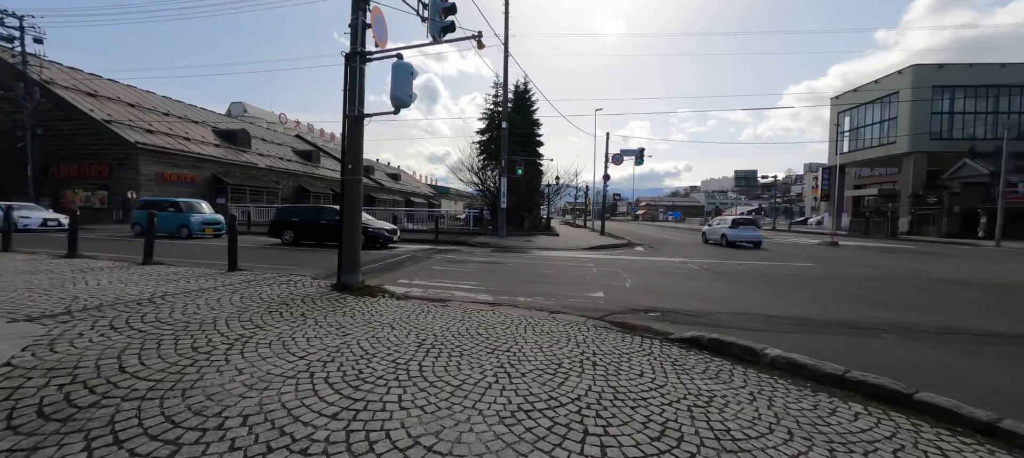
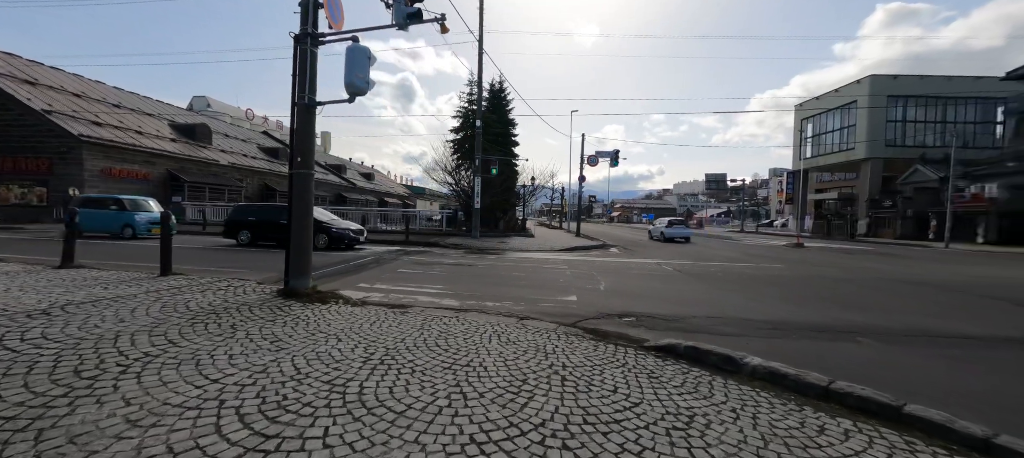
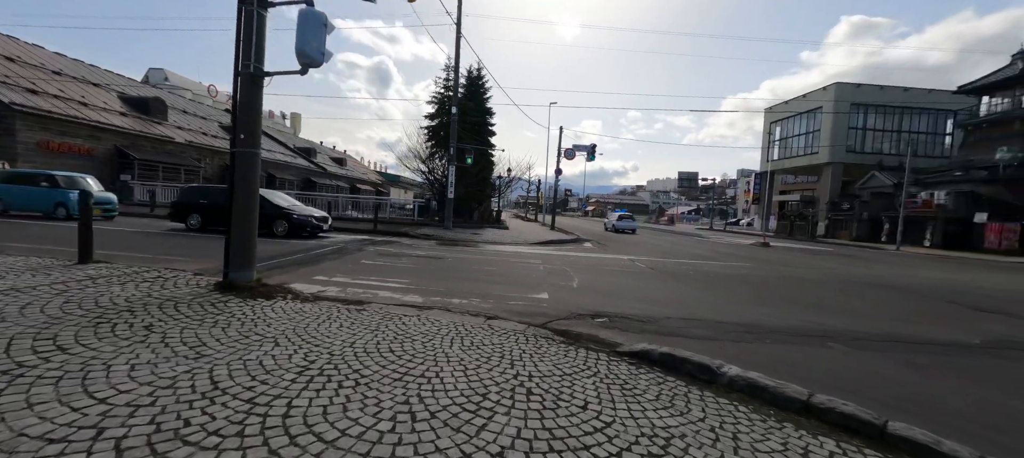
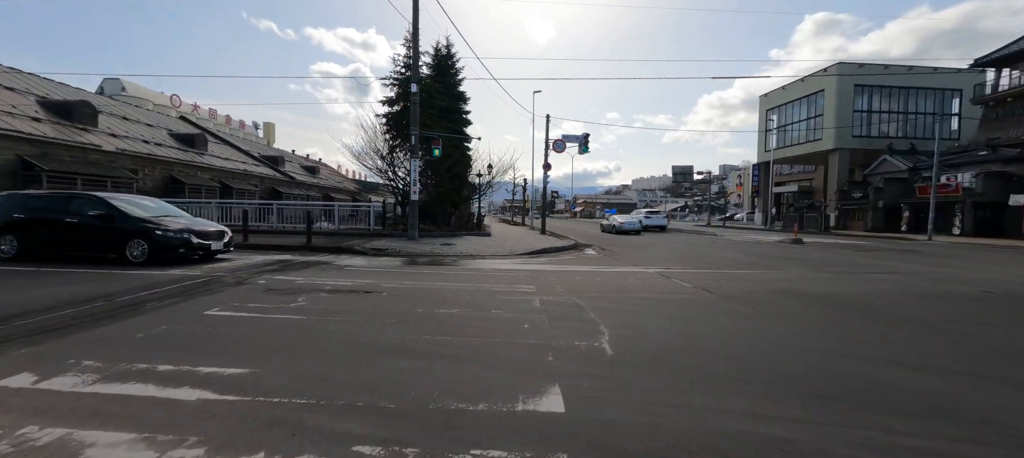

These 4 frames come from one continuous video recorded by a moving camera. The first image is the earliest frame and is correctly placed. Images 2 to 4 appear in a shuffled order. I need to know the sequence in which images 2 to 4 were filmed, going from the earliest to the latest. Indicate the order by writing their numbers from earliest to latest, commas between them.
2, 3, 4
